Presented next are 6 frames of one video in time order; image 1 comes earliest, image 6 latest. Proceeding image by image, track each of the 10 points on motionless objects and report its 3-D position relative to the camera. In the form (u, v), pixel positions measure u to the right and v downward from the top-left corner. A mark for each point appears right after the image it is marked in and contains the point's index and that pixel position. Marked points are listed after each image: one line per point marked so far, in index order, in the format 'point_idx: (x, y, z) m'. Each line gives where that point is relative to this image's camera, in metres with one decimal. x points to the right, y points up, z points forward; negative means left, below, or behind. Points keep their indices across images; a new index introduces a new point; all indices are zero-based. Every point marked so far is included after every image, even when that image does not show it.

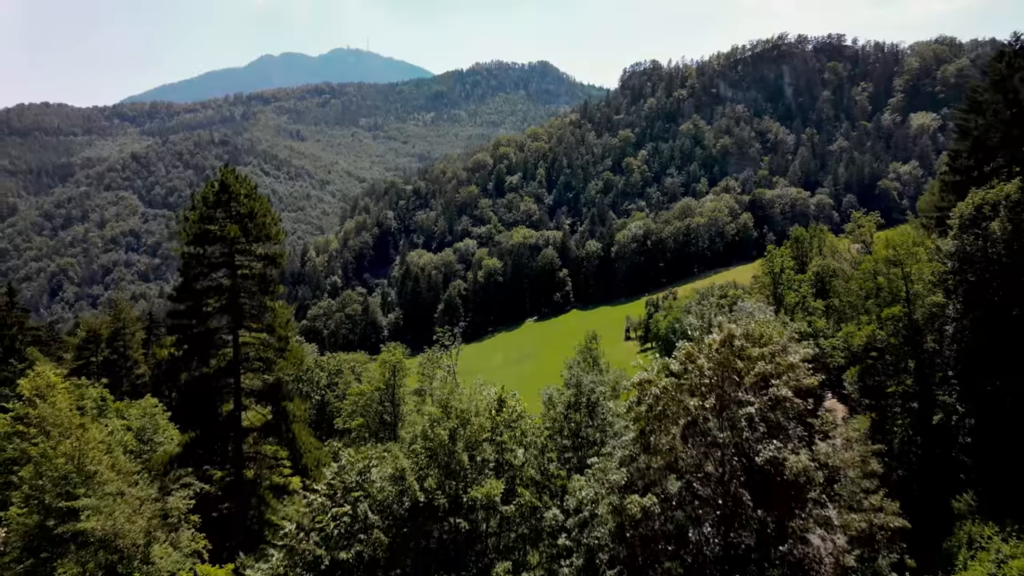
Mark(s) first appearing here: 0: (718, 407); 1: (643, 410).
0: (+3.8, -2.1, +10.5) m
1: (+2.5, -2.1, +10.9) m
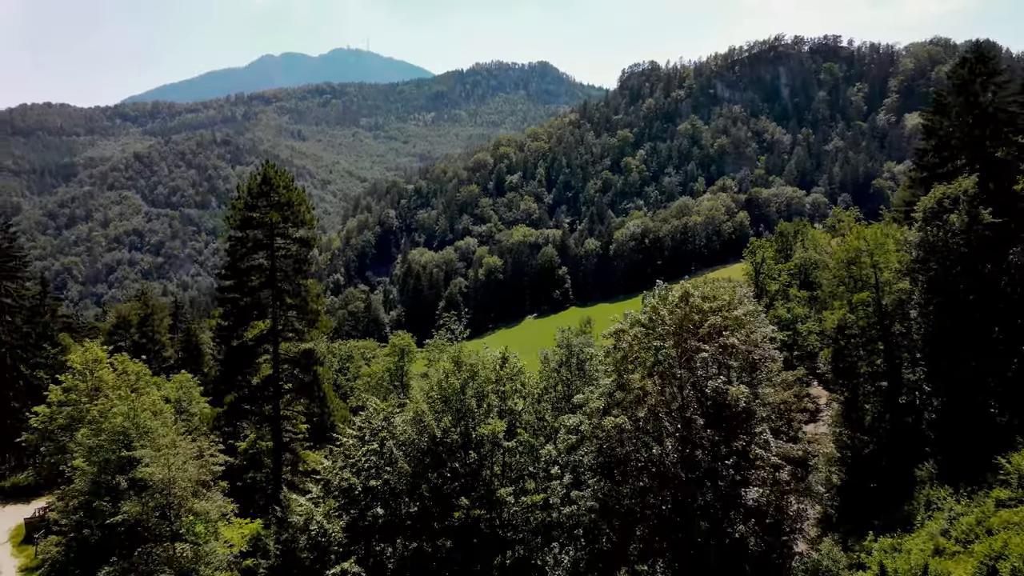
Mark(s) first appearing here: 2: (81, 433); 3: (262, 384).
0: (+3.8, -1.5, +12.7) m
1: (+2.5, -1.4, +13.2) m
2: (-15.8, -5.4, +20.6) m
3: (-8.3, -3.2, +18.2) m
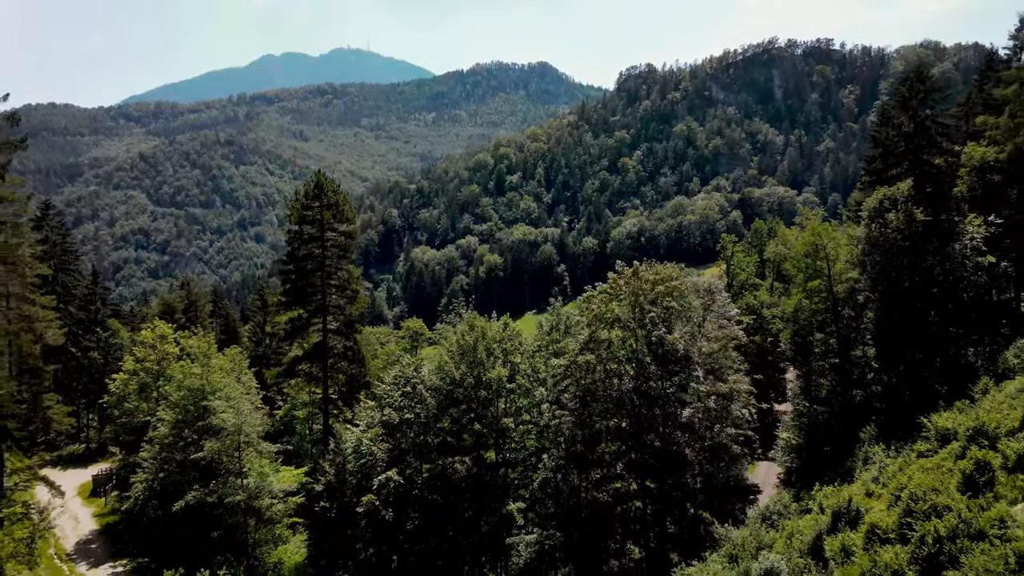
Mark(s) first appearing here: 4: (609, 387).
0: (+3.8, -0.9, +17.0) m
1: (+2.5, -0.8, +17.5) m
2: (-15.8, -4.7, +24.9) m
3: (-8.3, -2.5, +22.5) m
4: (+3.0, -3.0, +16.8) m
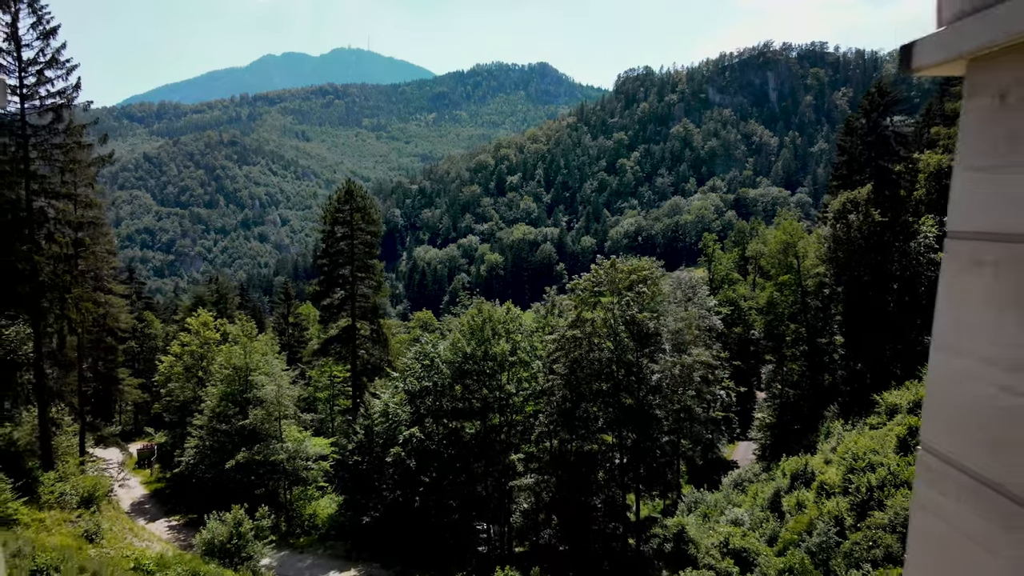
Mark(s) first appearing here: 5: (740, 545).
0: (+3.9, -0.5, +20.6) m
1: (+2.6, -0.4, +21.1) m
2: (-15.8, -4.3, +28.5) m
3: (-8.2, -2.1, +26.0) m
4: (+3.0, -2.6, +20.4) m
5: (+7.8, -8.8, +18.3) m
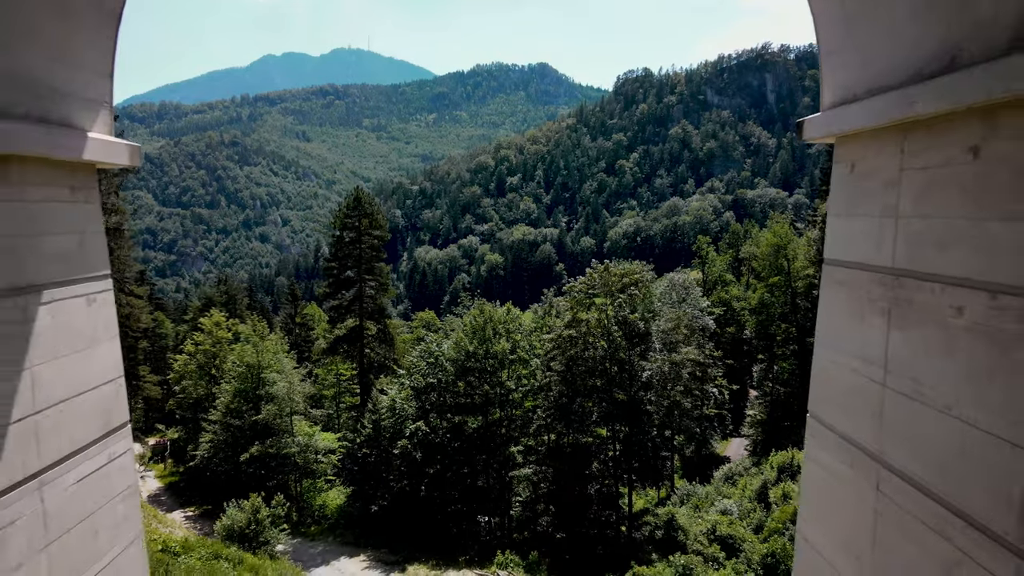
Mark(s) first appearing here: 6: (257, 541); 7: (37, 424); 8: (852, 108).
0: (+3.9, -0.6, +21.9) m
1: (+2.6, -0.5, +22.4) m
2: (-15.8, -4.4, +29.8) m
3: (-8.2, -2.2, +27.3) m
4: (+3.0, -2.7, +21.7) m
5: (+7.8, -8.9, +19.6) m
6: (-9.4, -9.3, +20.0) m
7: (-3.3, -1.0, +3.8) m
8: (+2.6, +1.4, +4.1) m
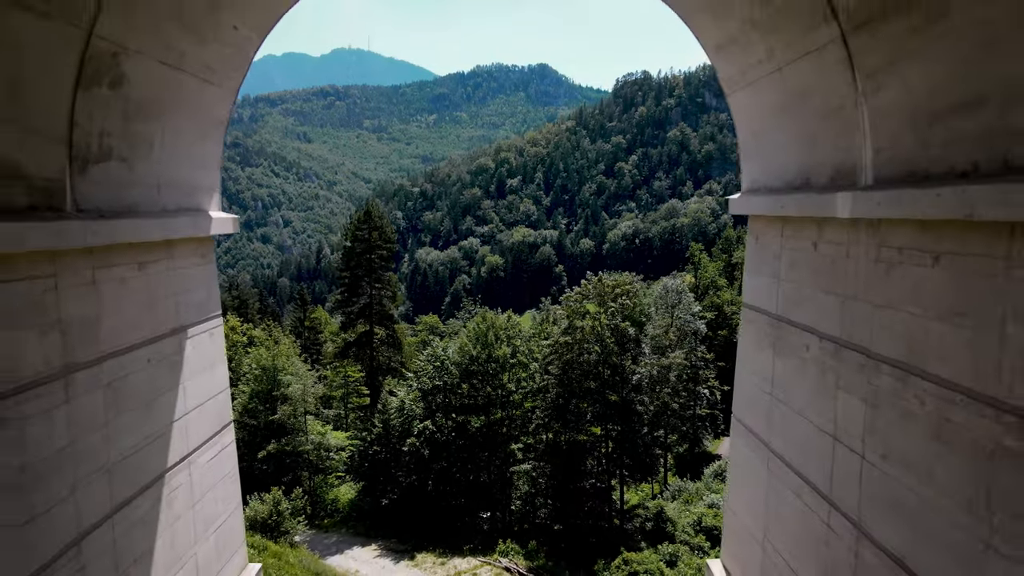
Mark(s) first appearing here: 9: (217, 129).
0: (+3.9, -1.0, +23.6) m
1: (+2.6, -0.9, +24.1) m
2: (-15.7, -4.8, +31.5) m
3: (-8.2, -2.6, +29.0) m
4: (+3.0, -3.1, +23.4) m
5: (+7.8, -9.3, +21.3) m
6: (-9.4, -9.7, +21.7) m
7: (-3.3, -1.4, +5.5) m
8: (+2.6, +1.0, +5.8) m
9: (-3.3, +1.8, +6.2) m
